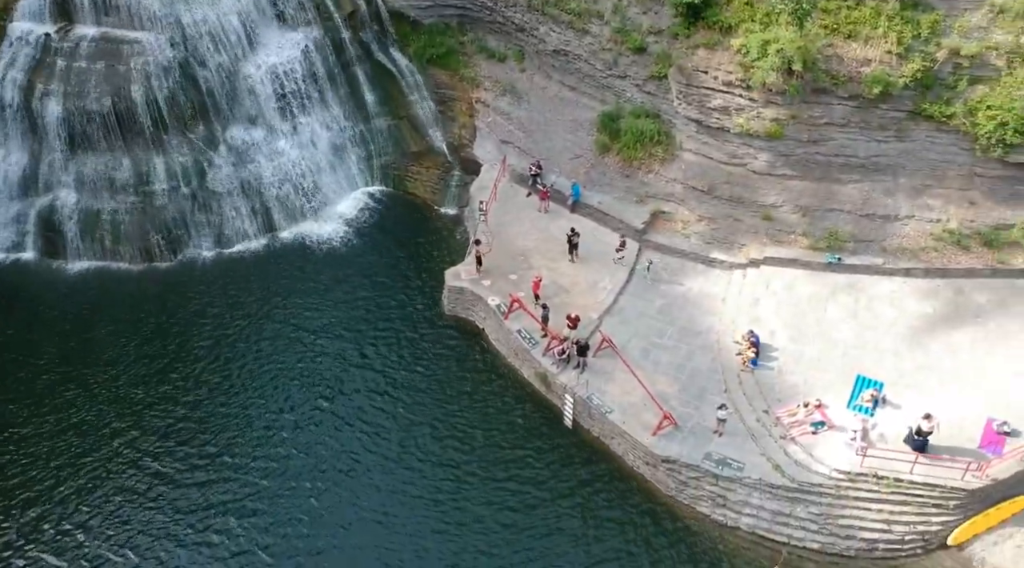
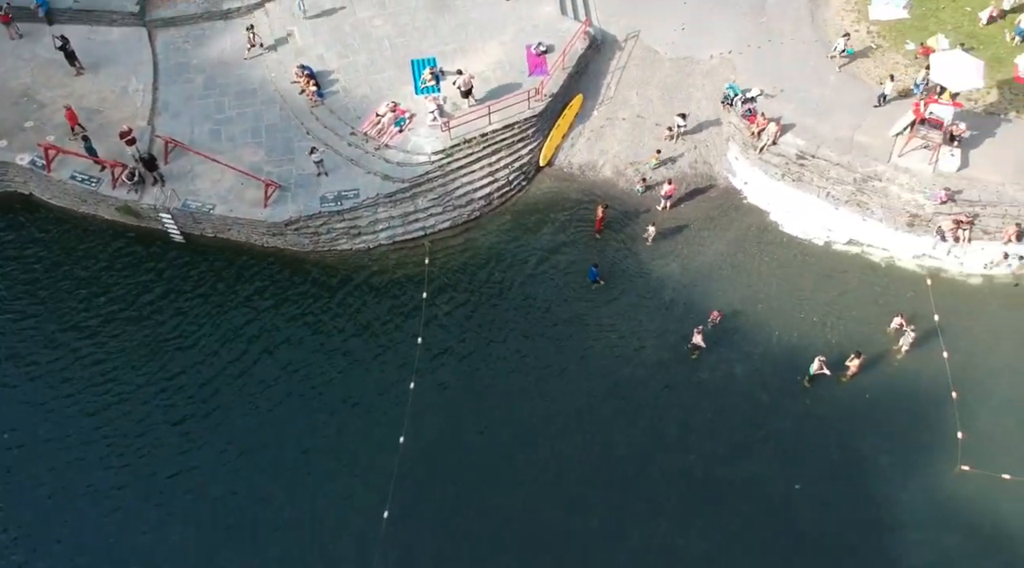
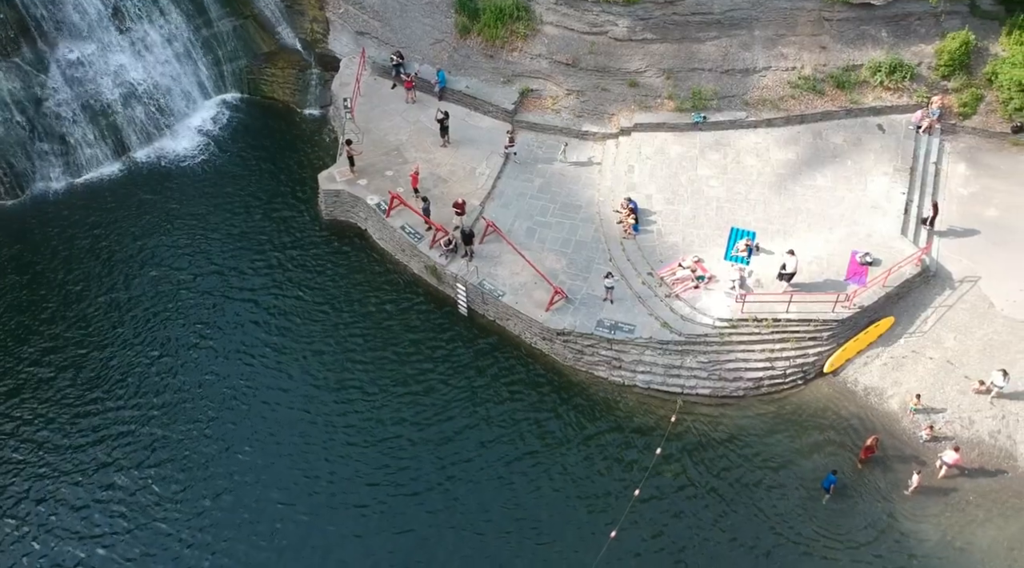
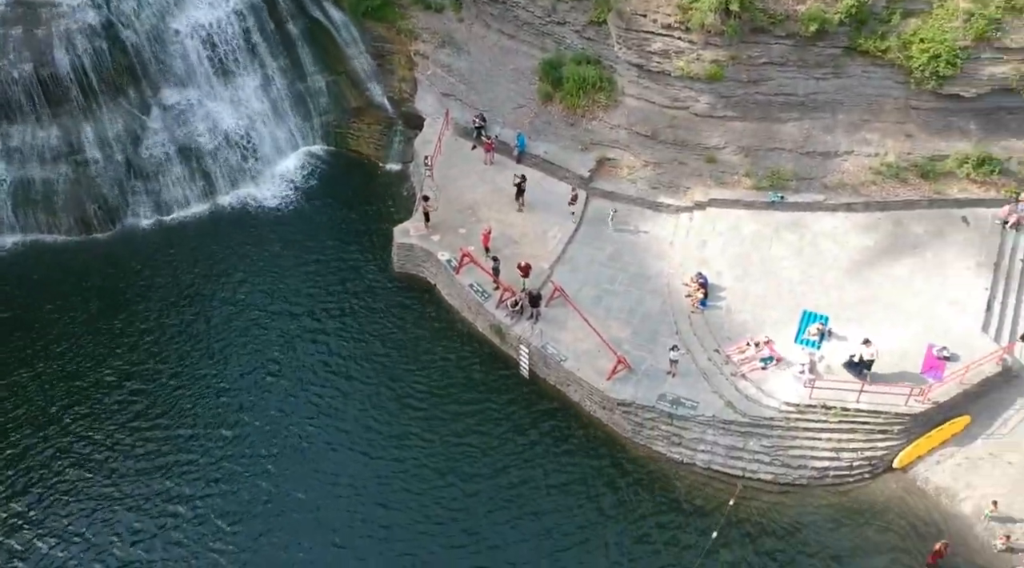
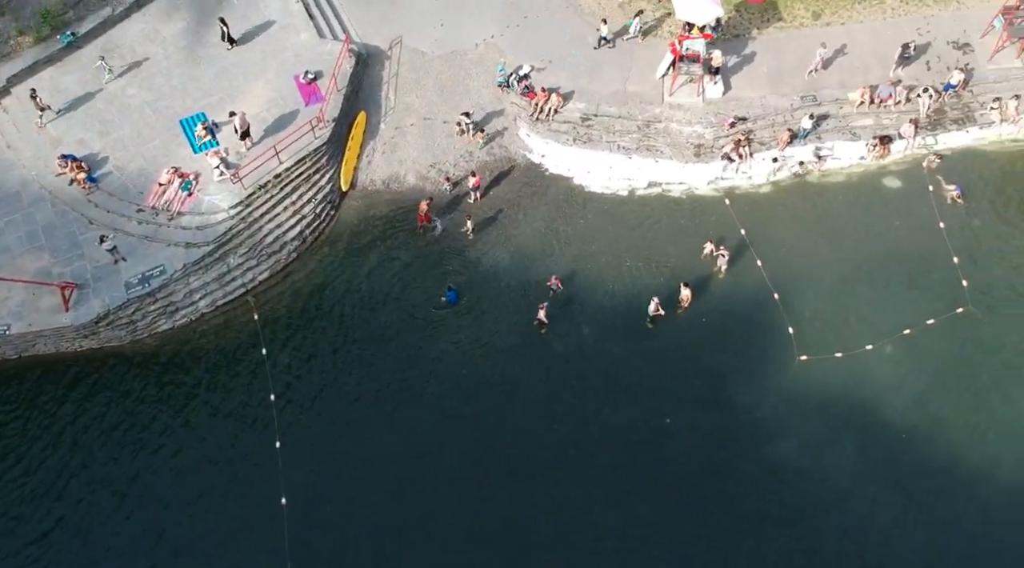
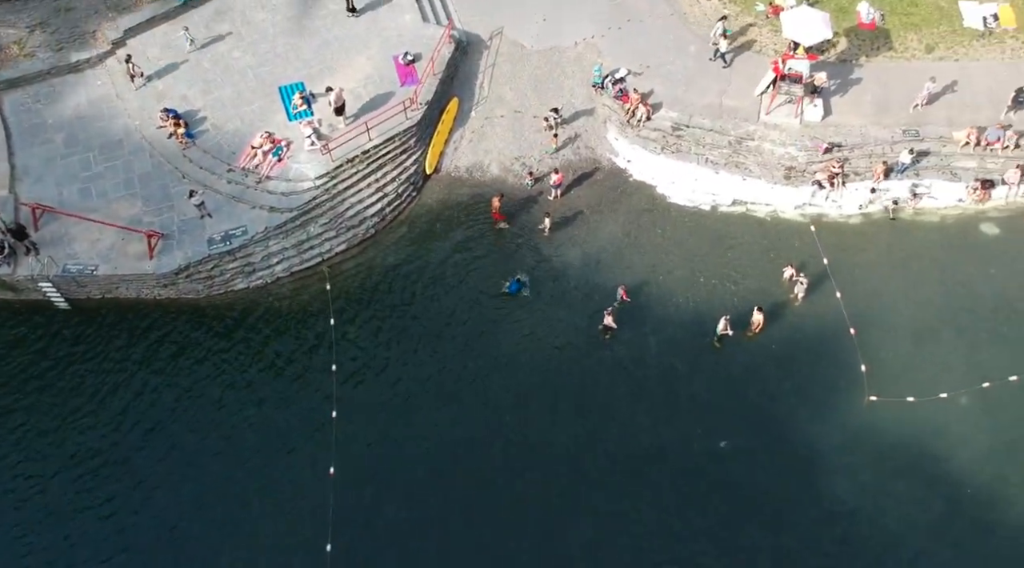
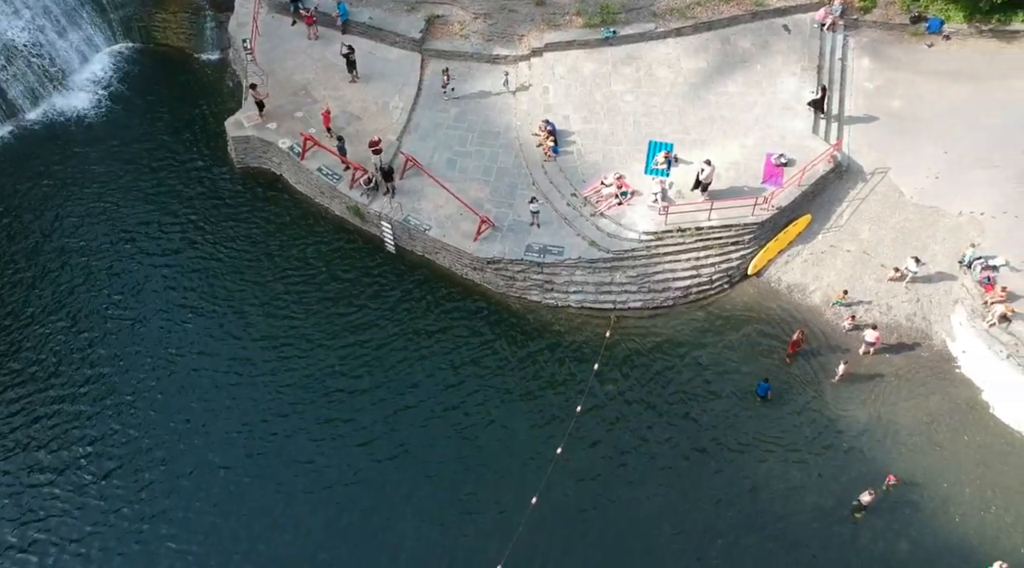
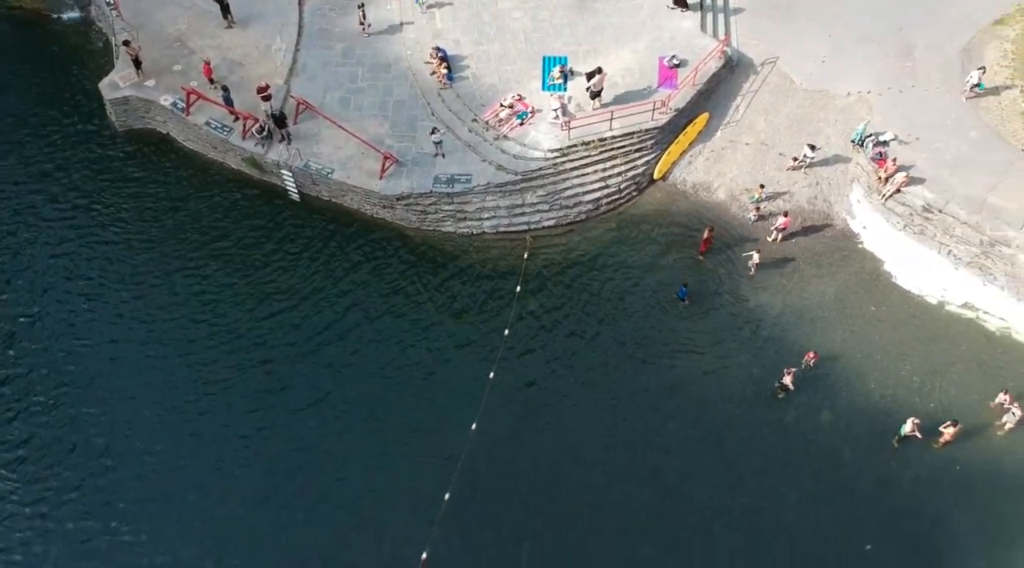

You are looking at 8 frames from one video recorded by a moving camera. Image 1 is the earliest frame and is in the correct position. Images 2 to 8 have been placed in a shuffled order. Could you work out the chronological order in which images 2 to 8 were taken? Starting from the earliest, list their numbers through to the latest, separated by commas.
4, 3, 7, 8, 2, 6, 5
